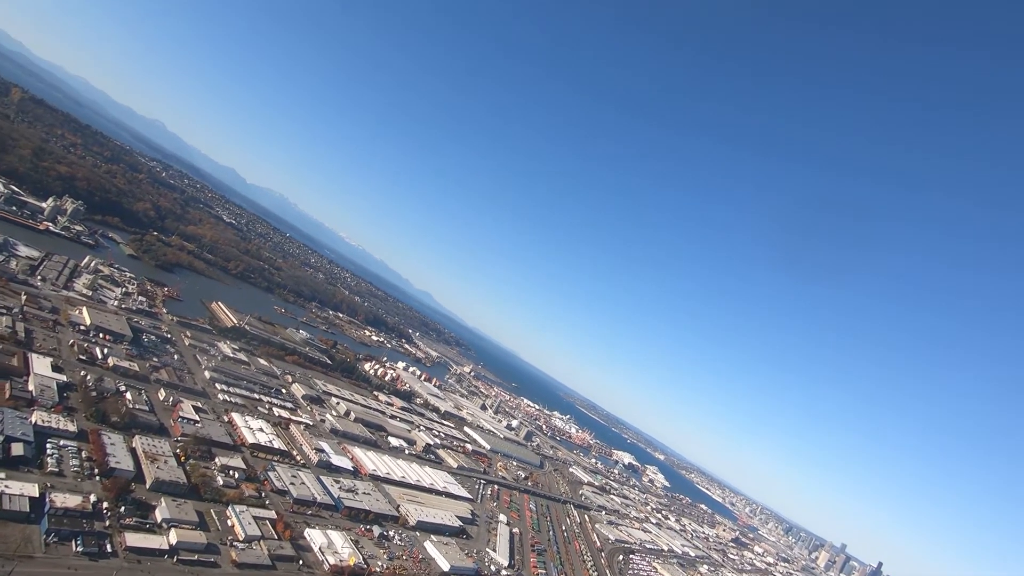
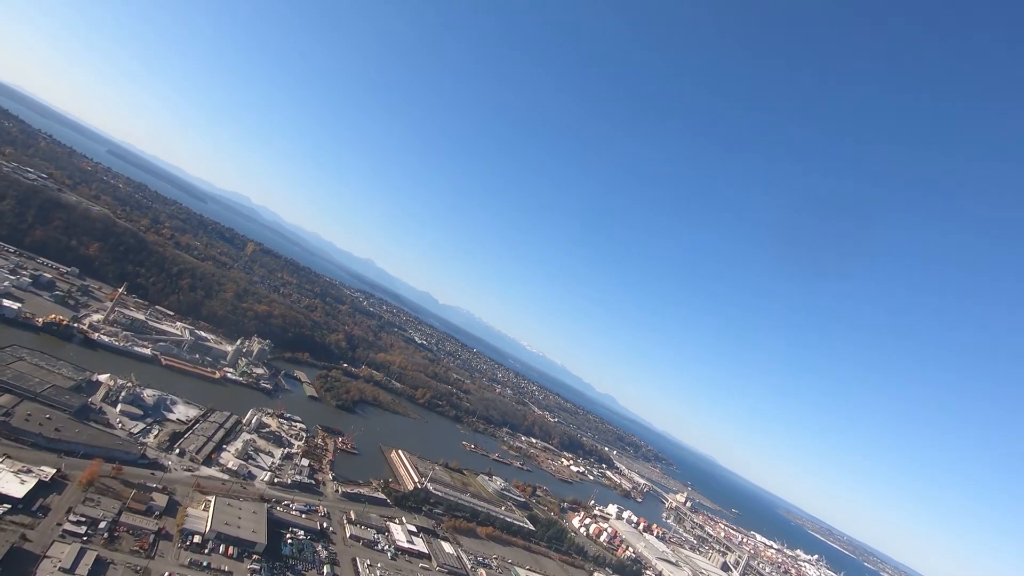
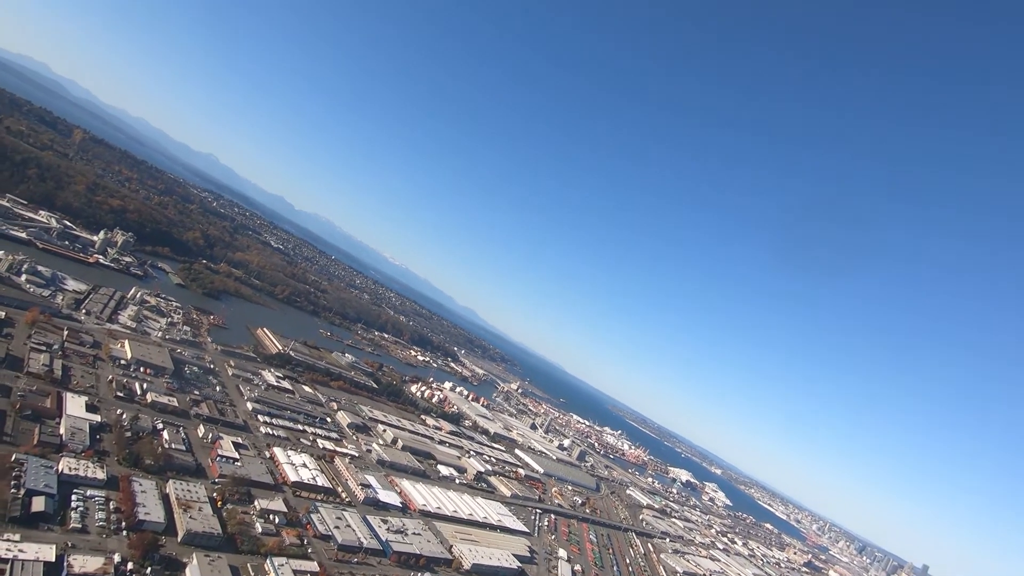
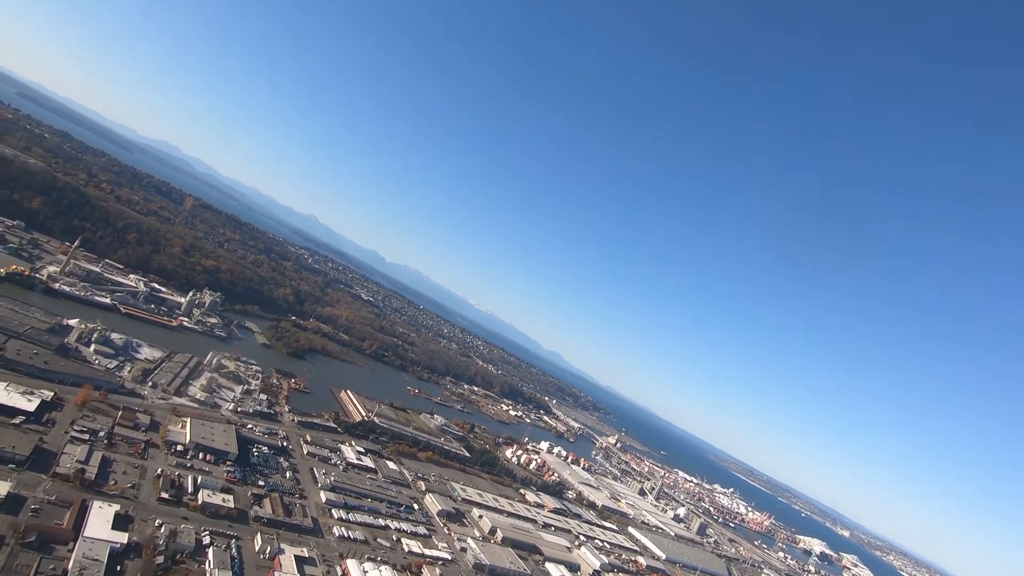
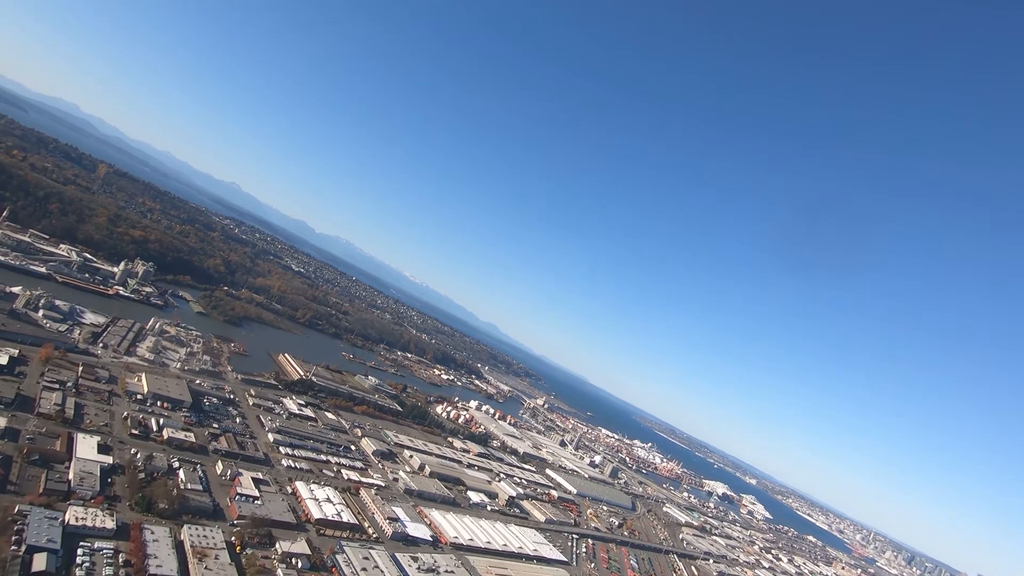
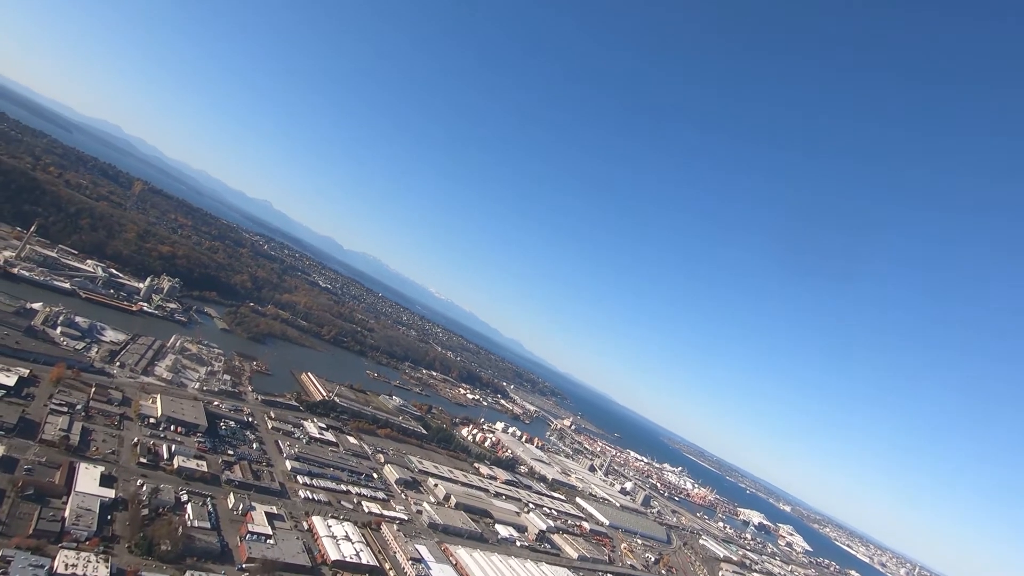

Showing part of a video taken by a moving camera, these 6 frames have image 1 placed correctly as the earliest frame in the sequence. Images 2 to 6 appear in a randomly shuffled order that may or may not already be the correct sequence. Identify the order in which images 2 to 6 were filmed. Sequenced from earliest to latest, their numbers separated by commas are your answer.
3, 5, 6, 4, 2
